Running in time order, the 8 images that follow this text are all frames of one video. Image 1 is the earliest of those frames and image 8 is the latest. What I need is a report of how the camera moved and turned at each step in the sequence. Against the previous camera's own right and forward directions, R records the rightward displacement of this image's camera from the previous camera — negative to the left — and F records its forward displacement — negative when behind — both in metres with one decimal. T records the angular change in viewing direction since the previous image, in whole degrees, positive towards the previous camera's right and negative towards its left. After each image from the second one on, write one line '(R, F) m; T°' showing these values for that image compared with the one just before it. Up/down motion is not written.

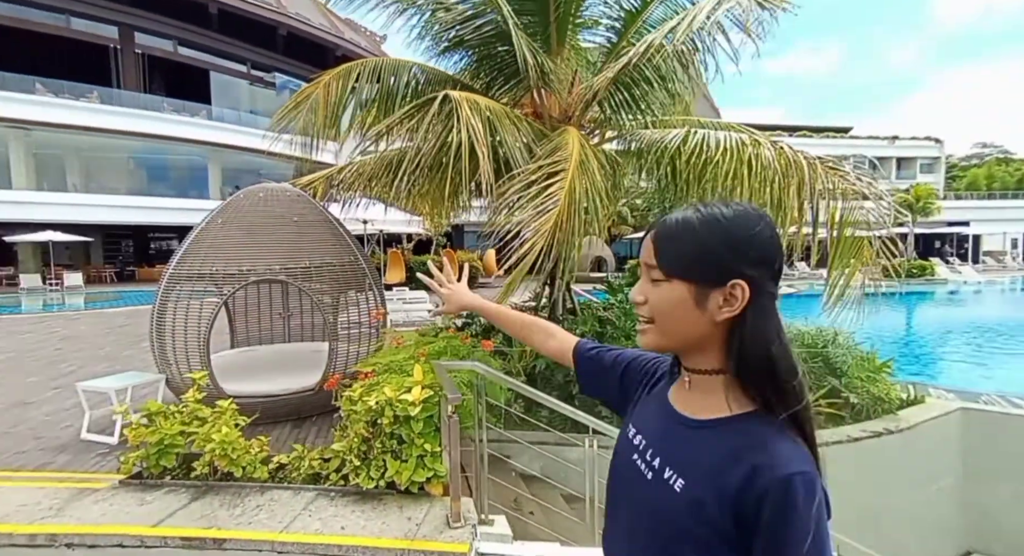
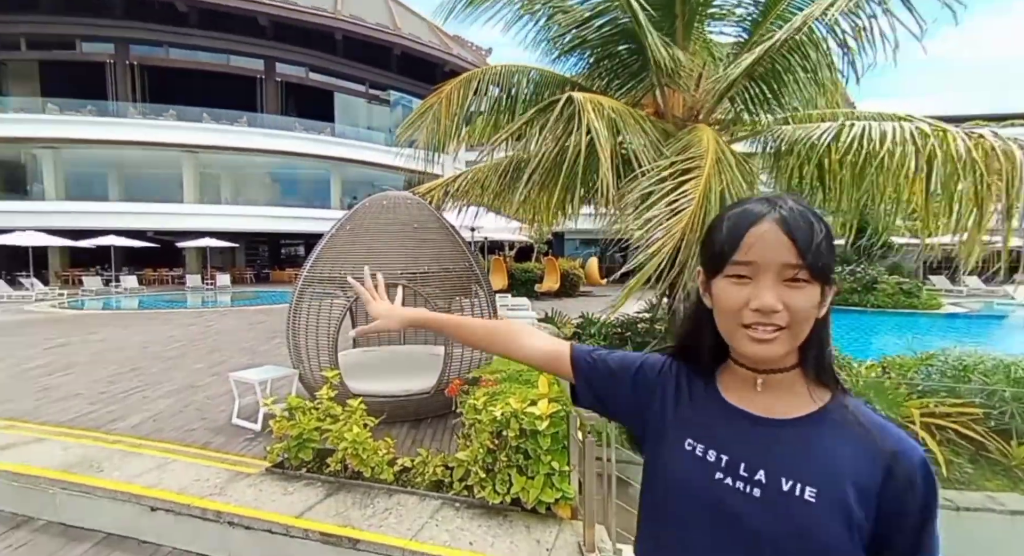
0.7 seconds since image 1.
(-0.3, +0.2) m; -11°
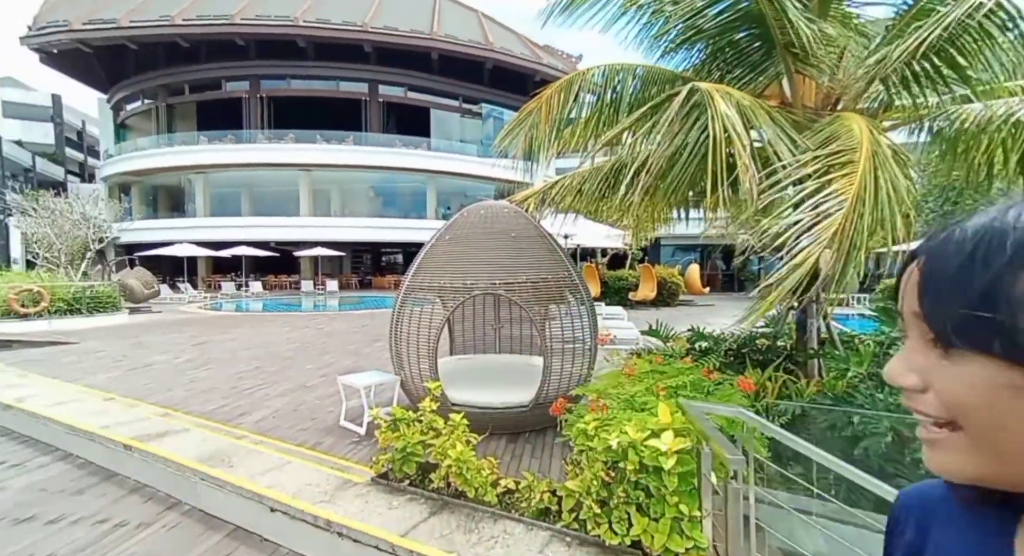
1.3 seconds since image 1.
(-0.2, +0.2) m; -11°
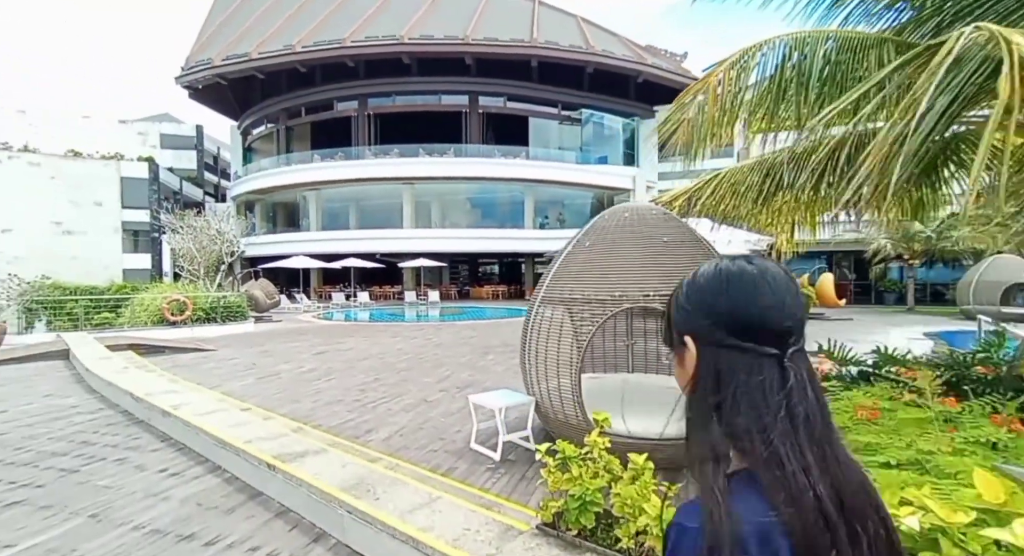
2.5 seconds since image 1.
(-0.8, +0.5) m; -10°
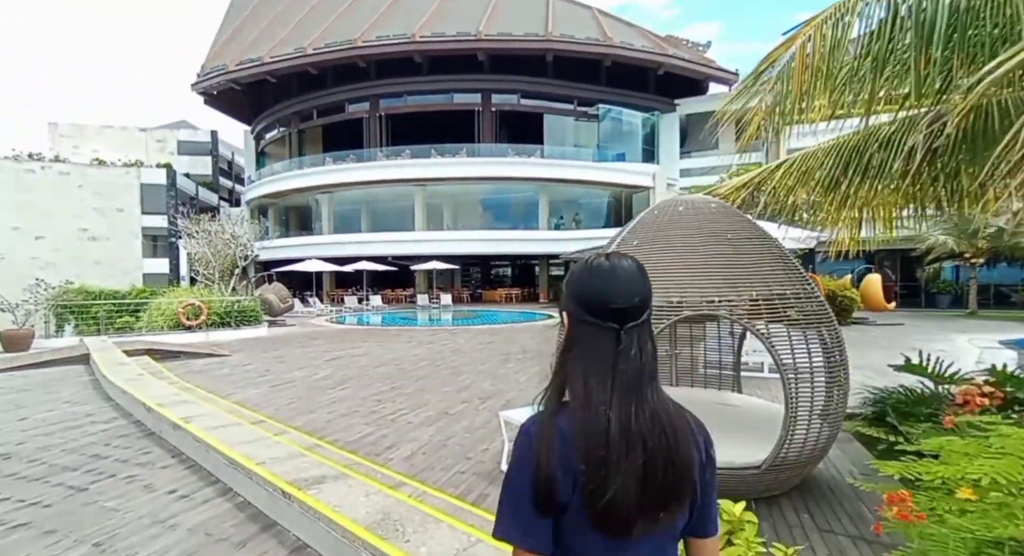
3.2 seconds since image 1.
(-0.3, +0.5) m; -1°
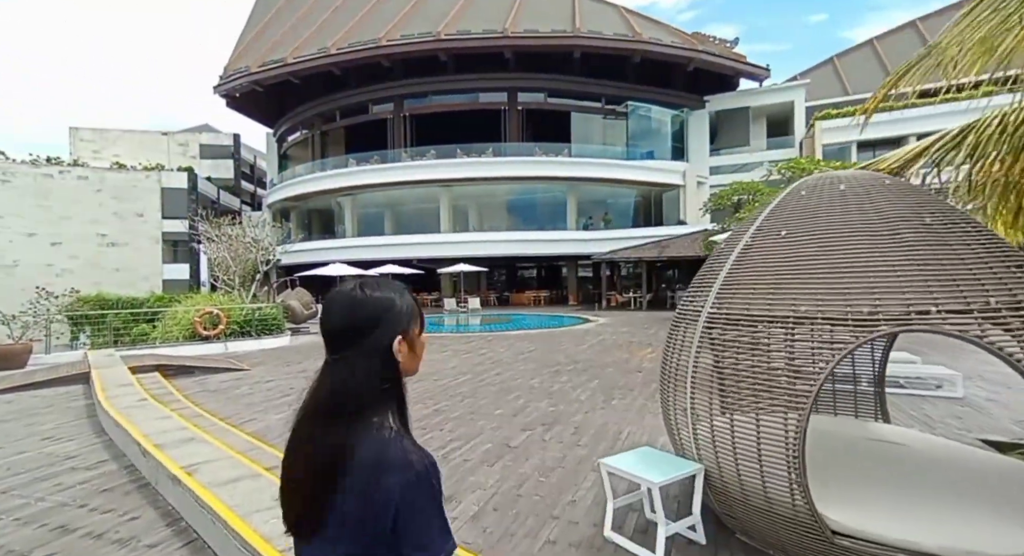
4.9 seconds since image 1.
(-0.7, +1.2) m; -2°
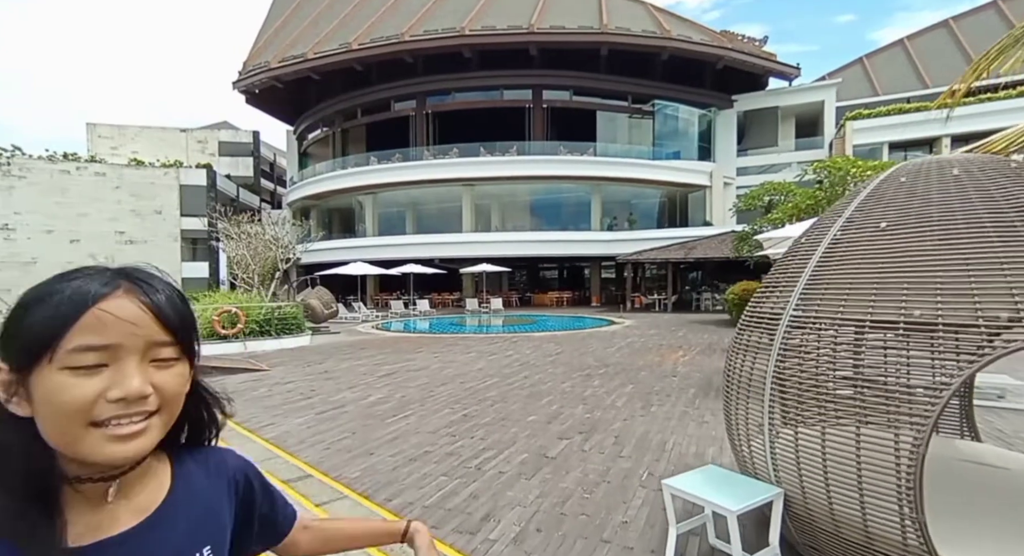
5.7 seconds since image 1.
(-0.2, +0.4) m; -2°
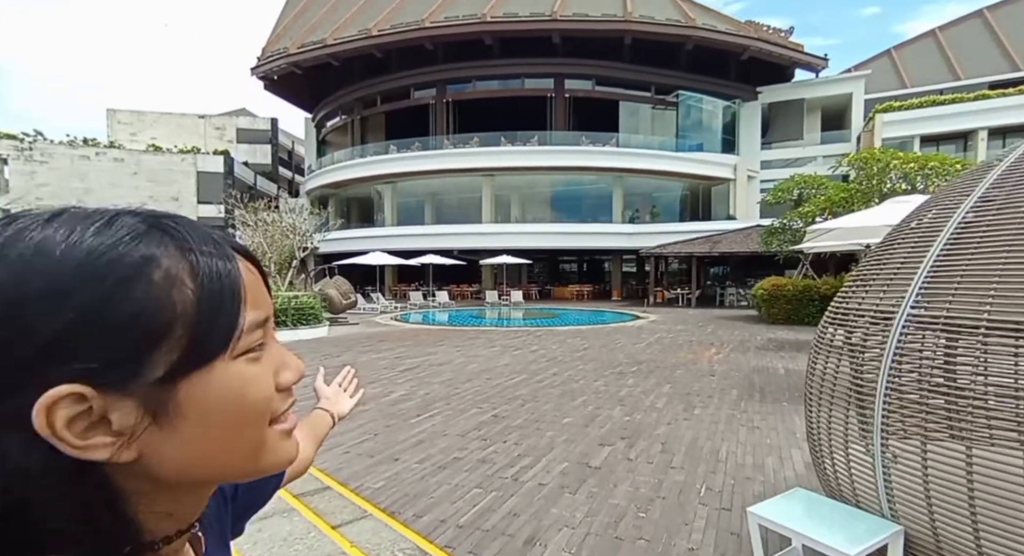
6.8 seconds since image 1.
(-0.3, +0.5) m; -2°
